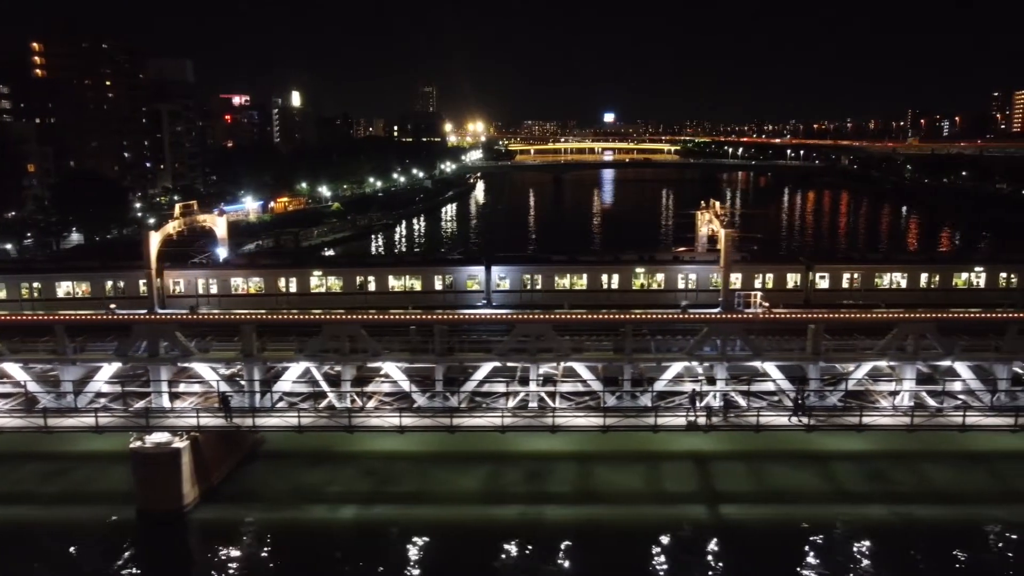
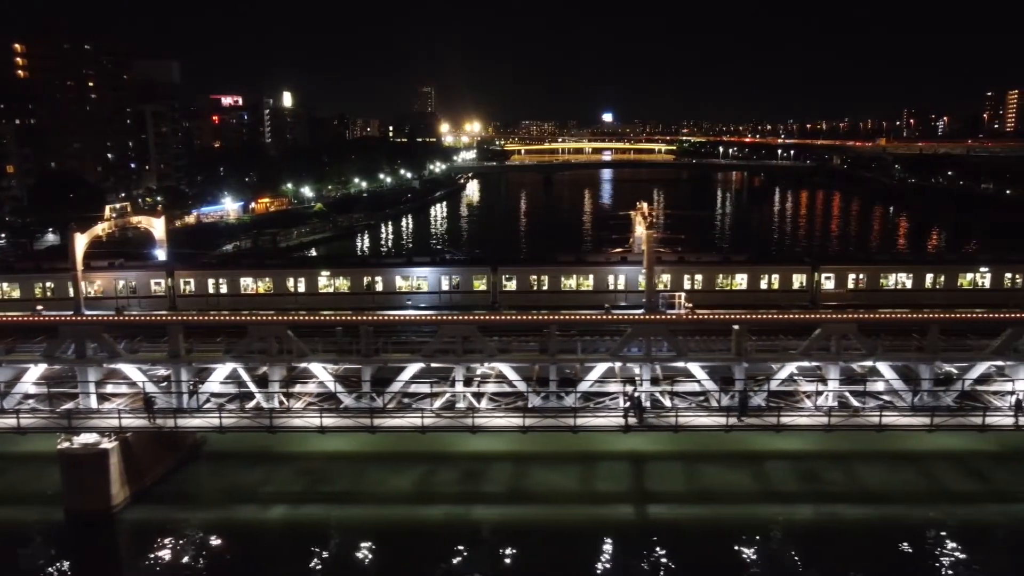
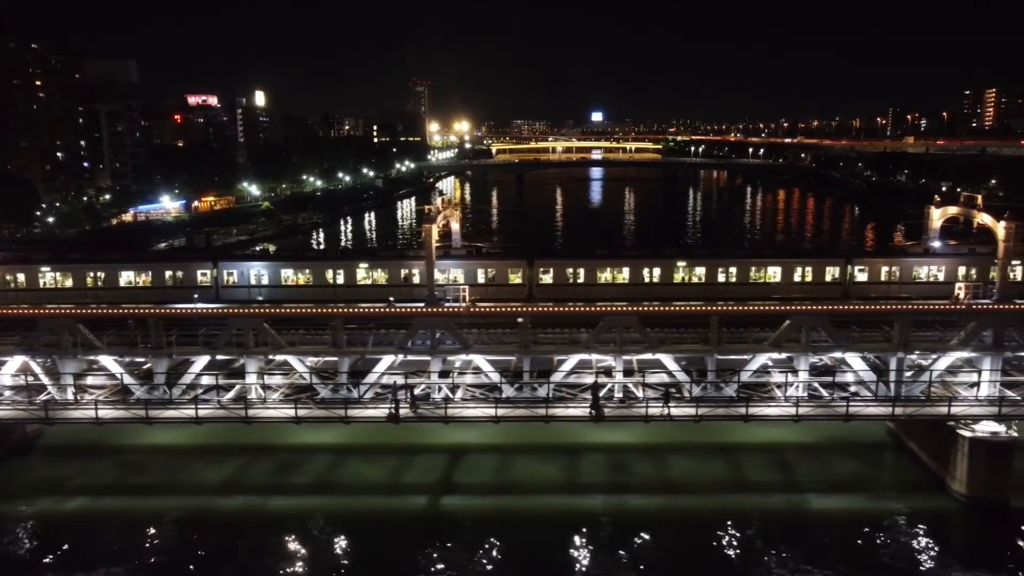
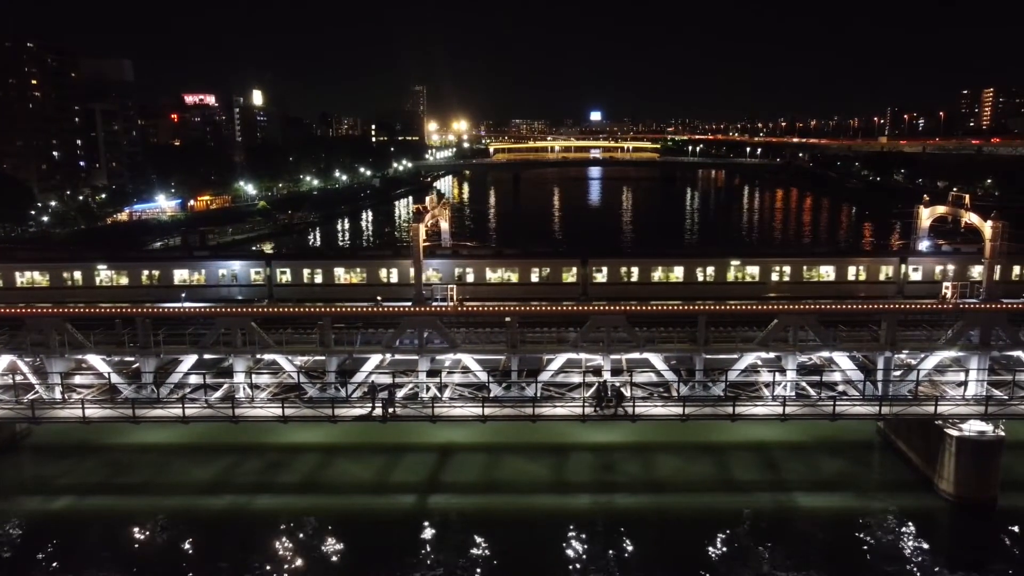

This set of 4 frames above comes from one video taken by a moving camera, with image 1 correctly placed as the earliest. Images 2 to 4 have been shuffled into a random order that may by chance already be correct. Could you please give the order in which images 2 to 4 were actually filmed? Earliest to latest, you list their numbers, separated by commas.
2, 3, 4
